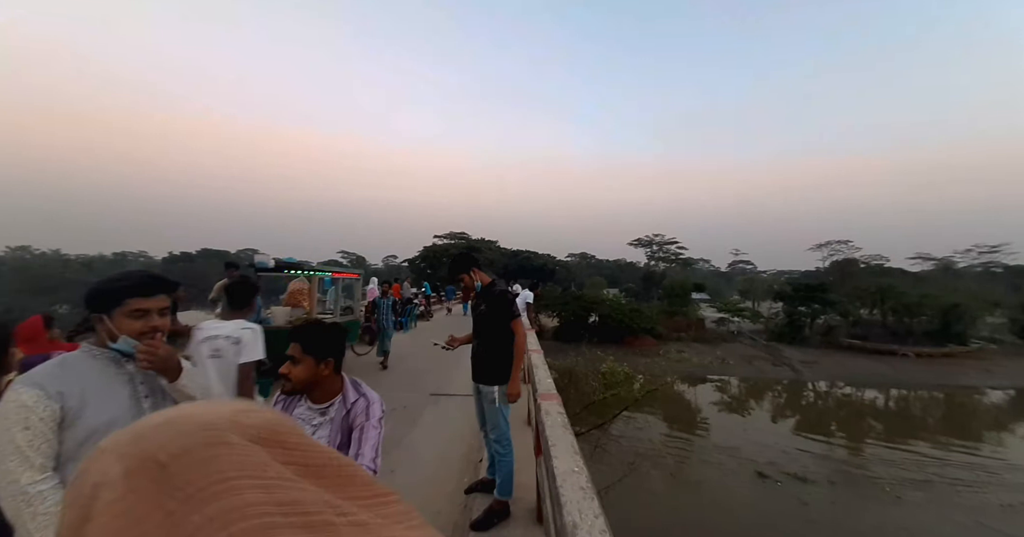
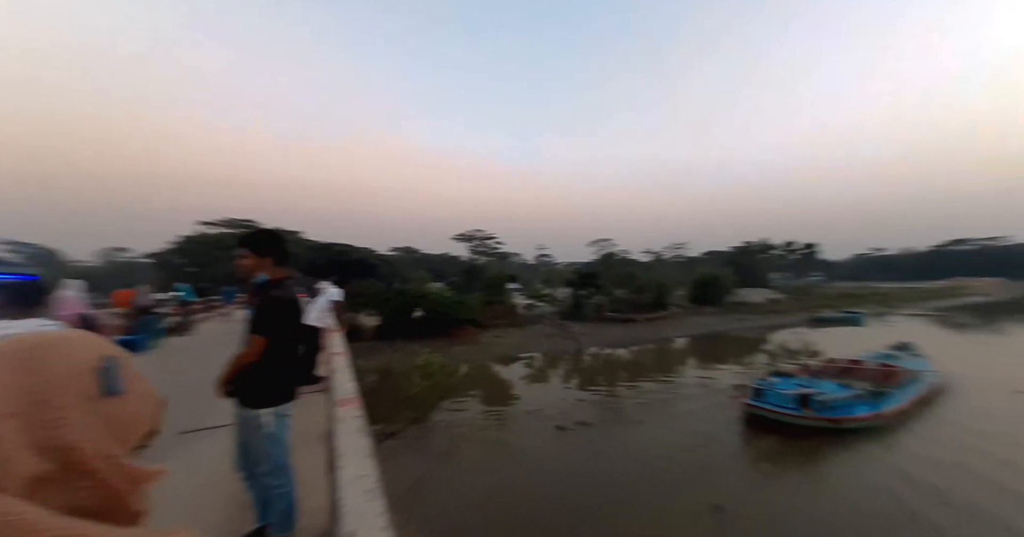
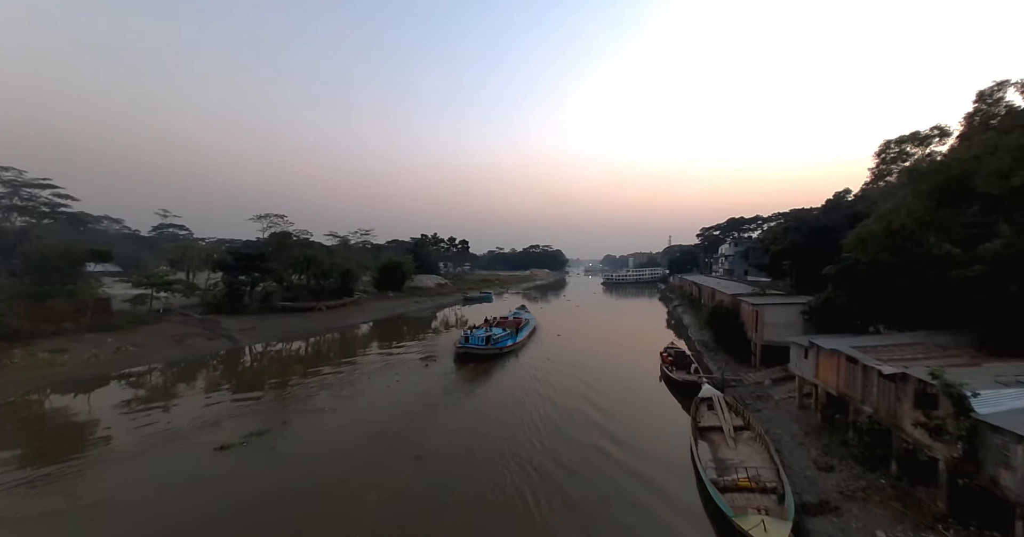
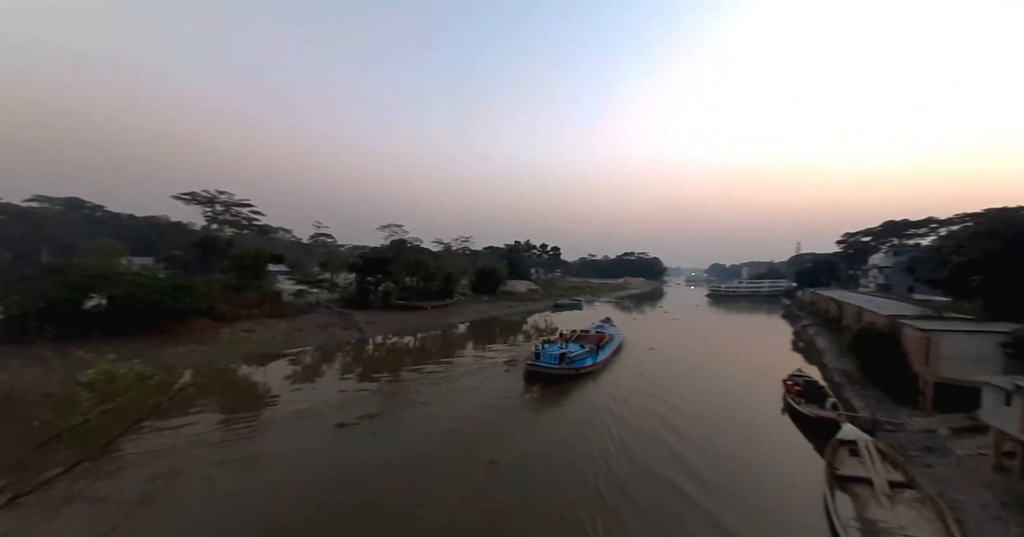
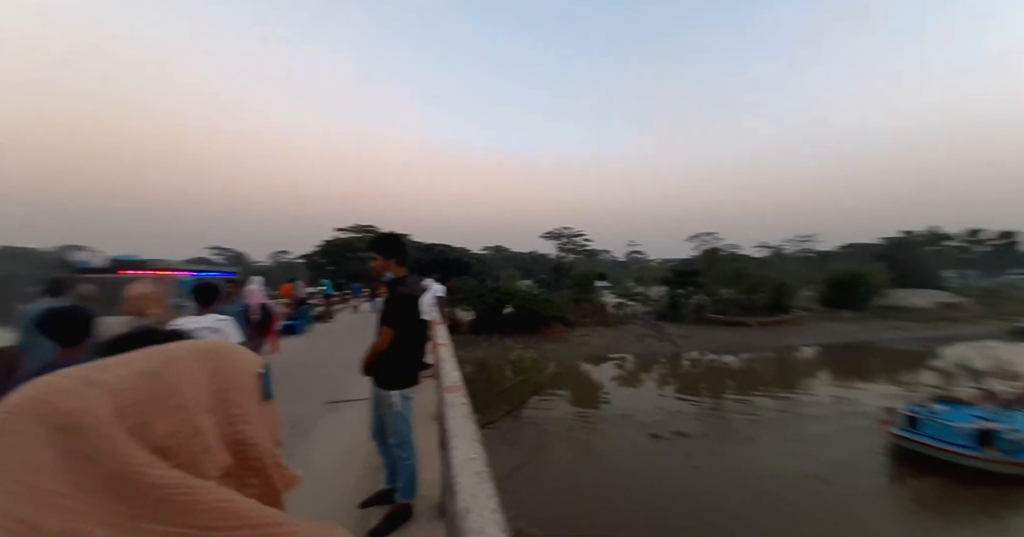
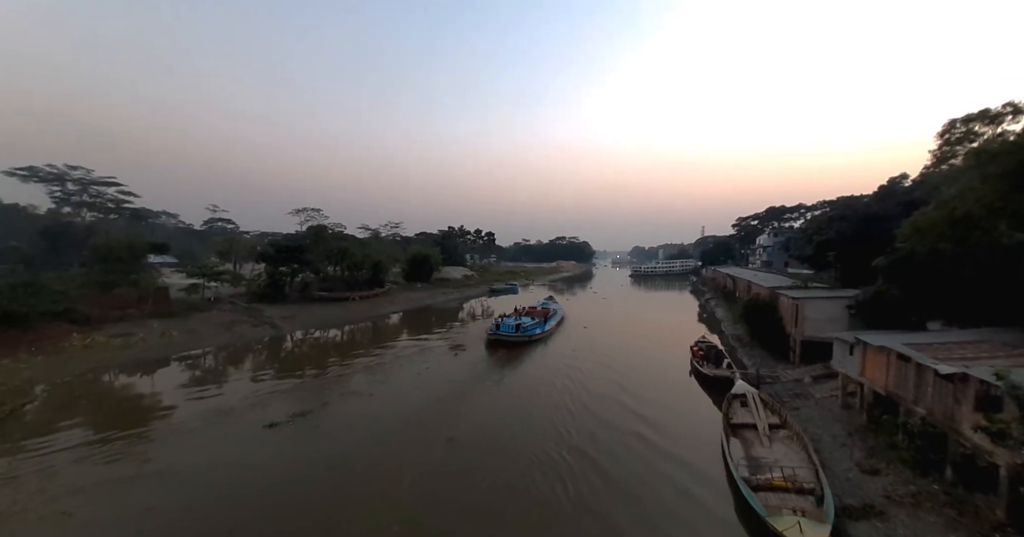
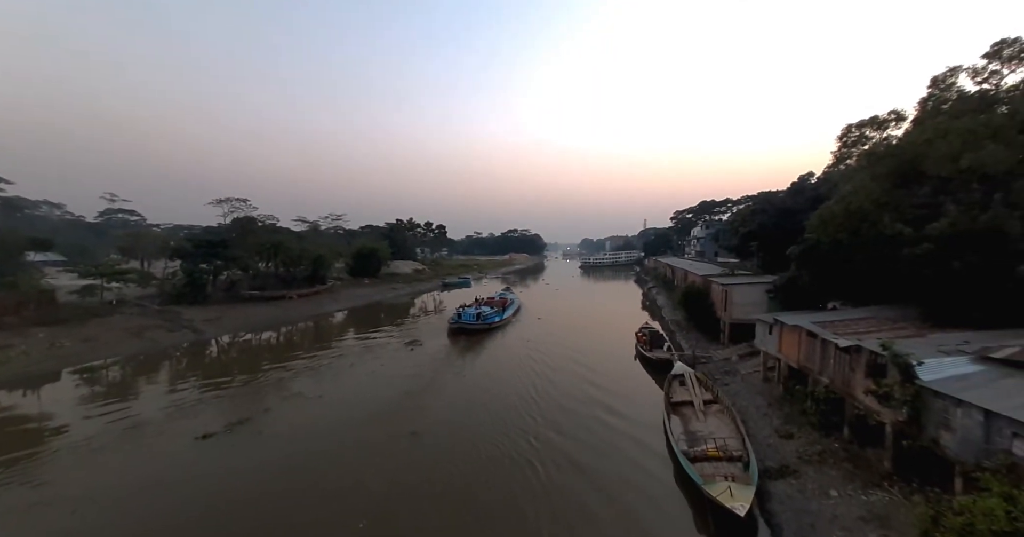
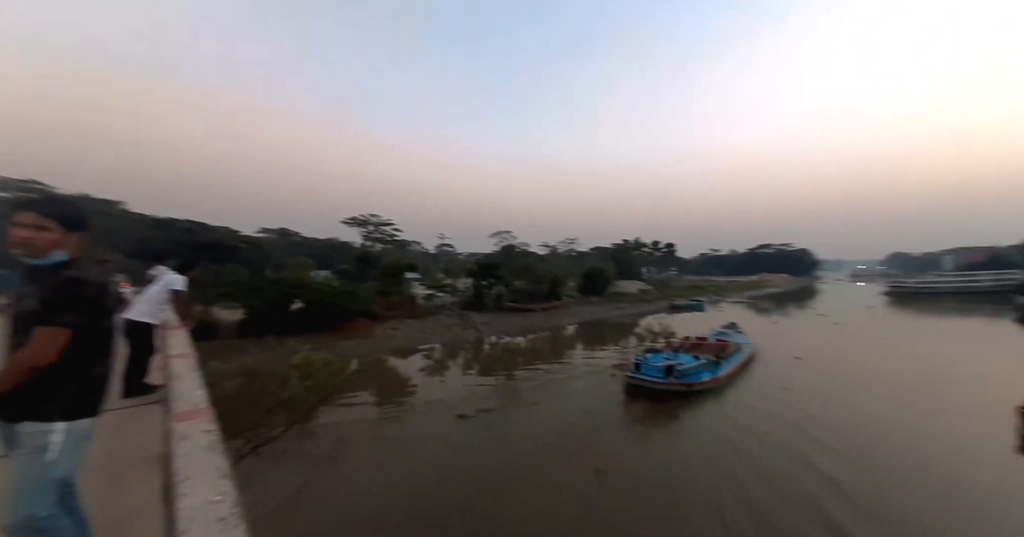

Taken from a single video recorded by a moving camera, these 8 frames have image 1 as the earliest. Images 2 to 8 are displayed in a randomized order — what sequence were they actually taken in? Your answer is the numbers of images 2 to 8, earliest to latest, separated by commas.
5, 2, 8, 4, 3, 6, 7
